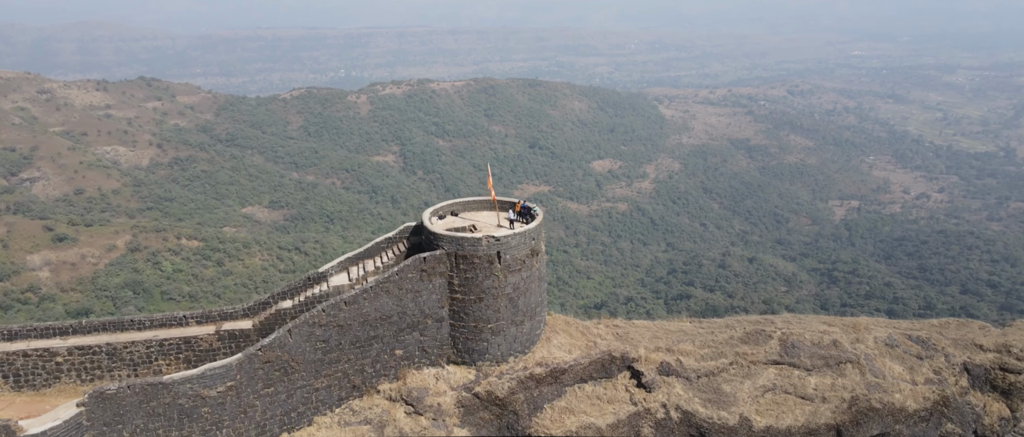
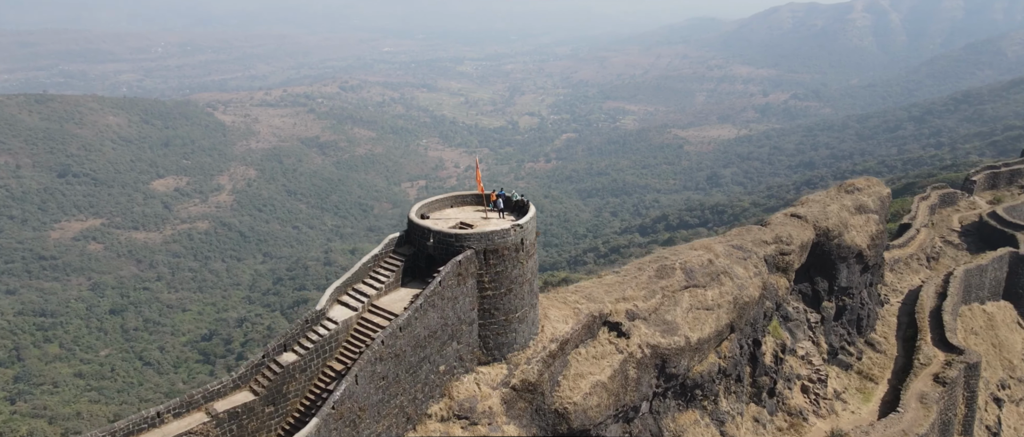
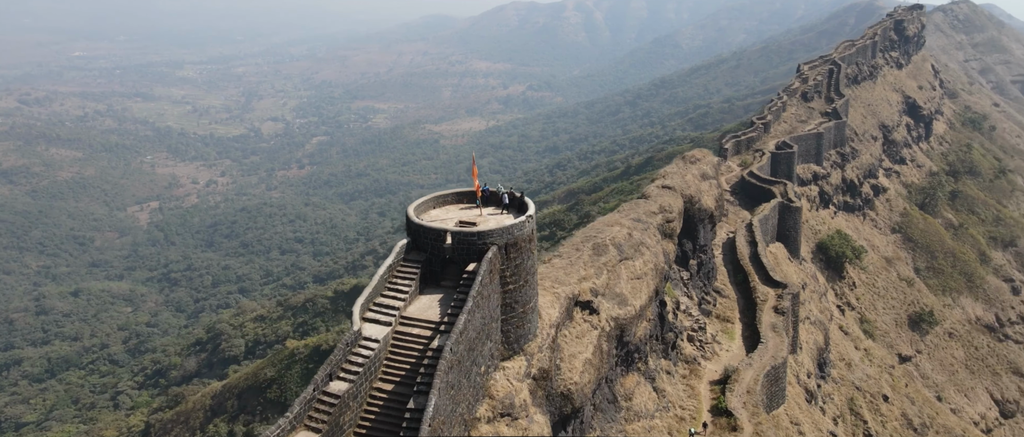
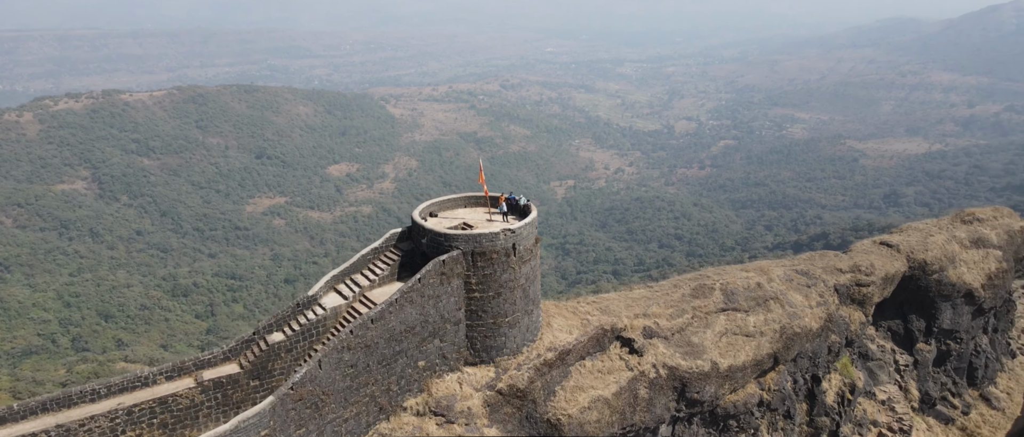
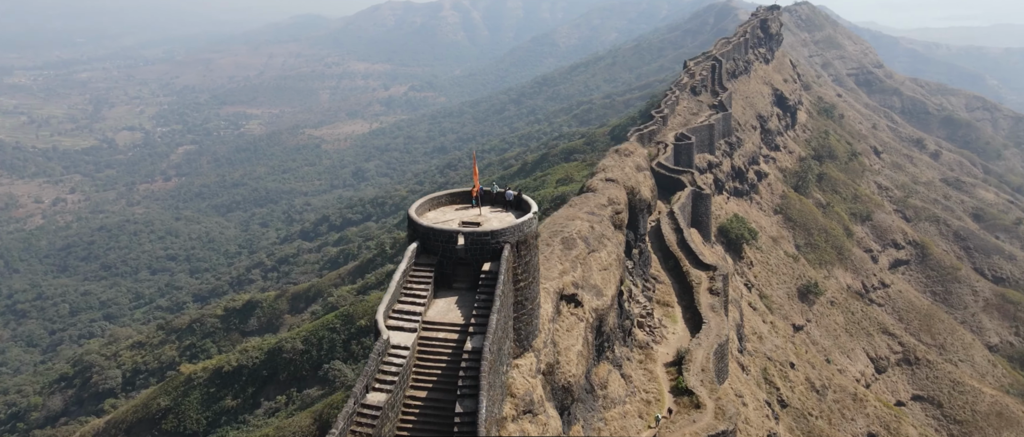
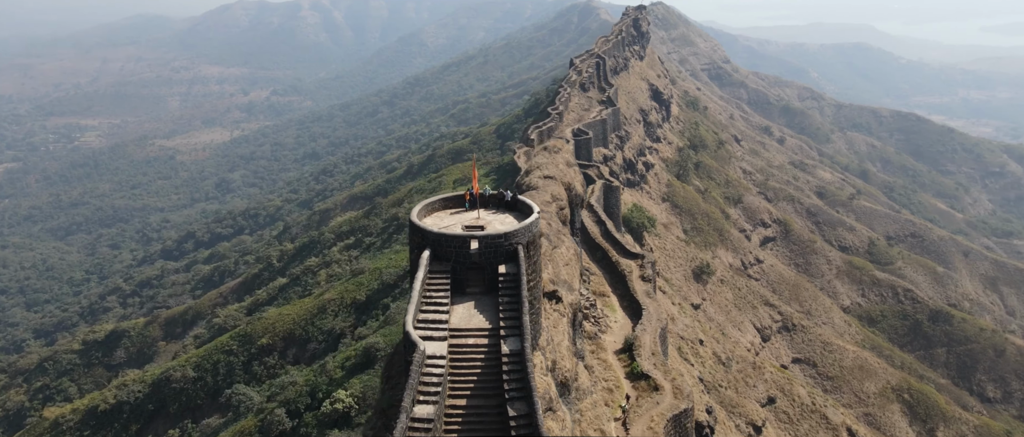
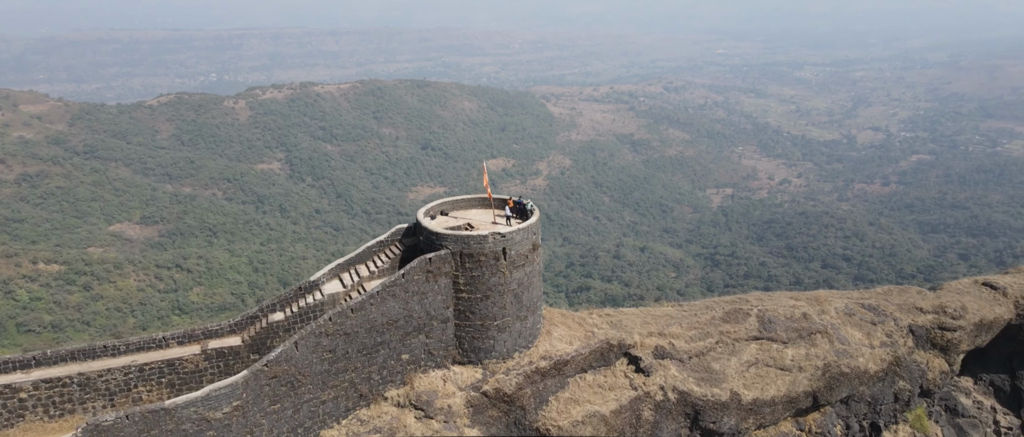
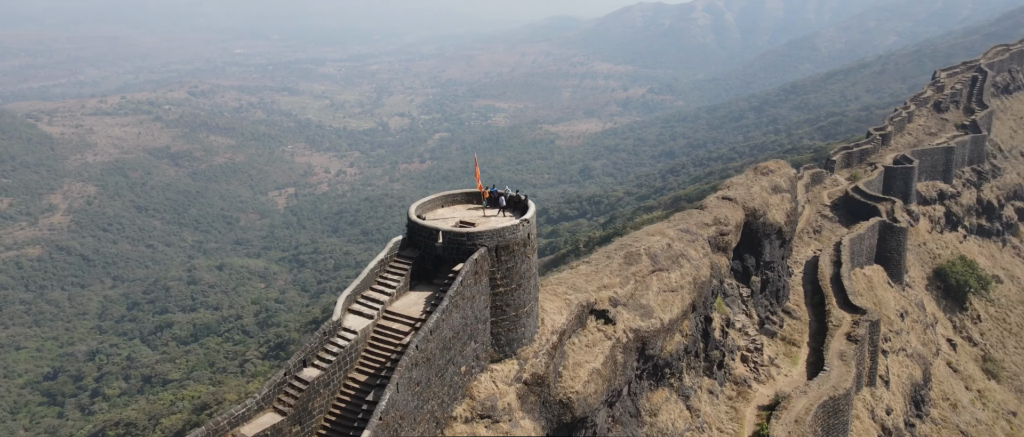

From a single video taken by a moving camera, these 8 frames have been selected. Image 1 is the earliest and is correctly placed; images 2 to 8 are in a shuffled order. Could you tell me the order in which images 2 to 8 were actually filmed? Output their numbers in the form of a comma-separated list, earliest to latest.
7, 4, 2, 8, 3, 5, 6
